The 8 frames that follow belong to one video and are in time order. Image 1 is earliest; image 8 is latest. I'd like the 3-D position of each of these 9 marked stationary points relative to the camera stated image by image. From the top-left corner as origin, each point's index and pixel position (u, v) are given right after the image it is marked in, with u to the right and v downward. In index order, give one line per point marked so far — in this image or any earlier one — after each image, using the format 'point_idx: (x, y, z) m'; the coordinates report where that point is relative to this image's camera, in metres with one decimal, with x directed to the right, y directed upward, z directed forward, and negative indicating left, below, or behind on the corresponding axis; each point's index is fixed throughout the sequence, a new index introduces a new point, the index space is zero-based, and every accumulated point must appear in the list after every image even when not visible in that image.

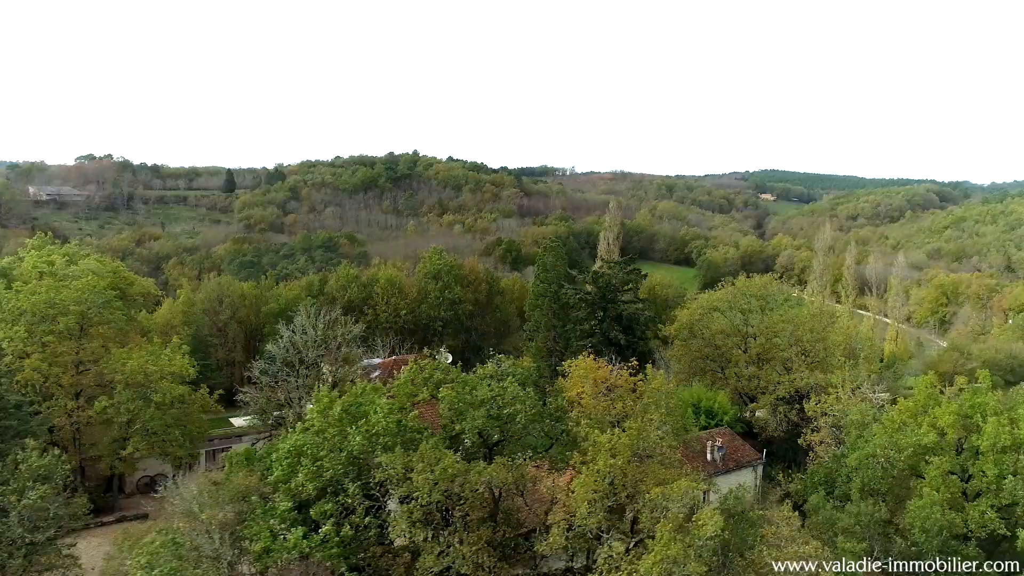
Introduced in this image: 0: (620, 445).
0: (+1.8, -2.7, +13.7) m
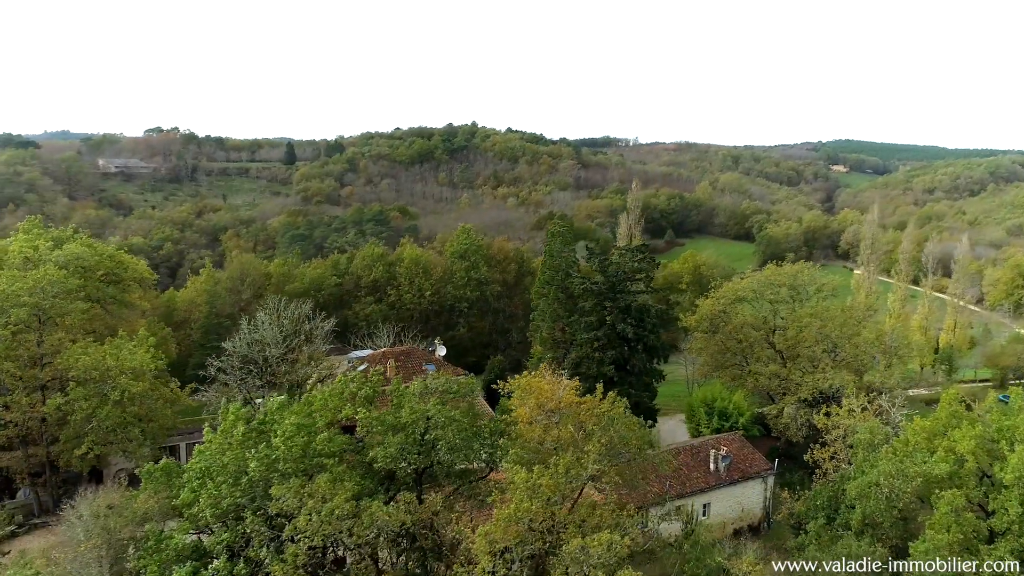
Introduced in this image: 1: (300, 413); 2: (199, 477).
0: (+0.4, -2.9, +11.8) m
1: (-3.9, -2.3, +14.2) m
2: (-5.3, -3.2, +13.4) m
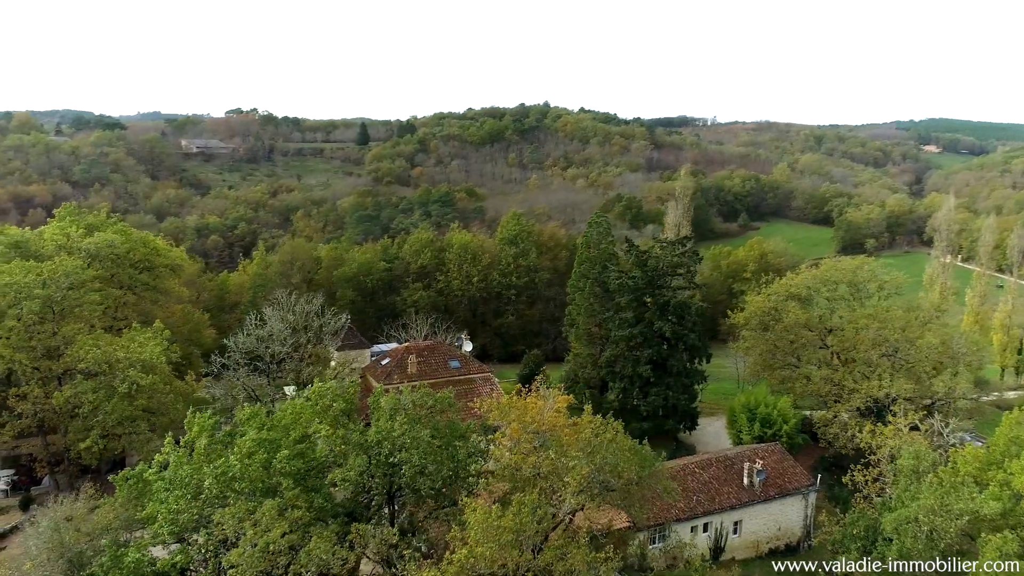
0: (-0.2, -3.1, +10.6) m
1: (-4.2, -2.4, +13.4) m
2: (-5.7, -3.3, +12.7) m
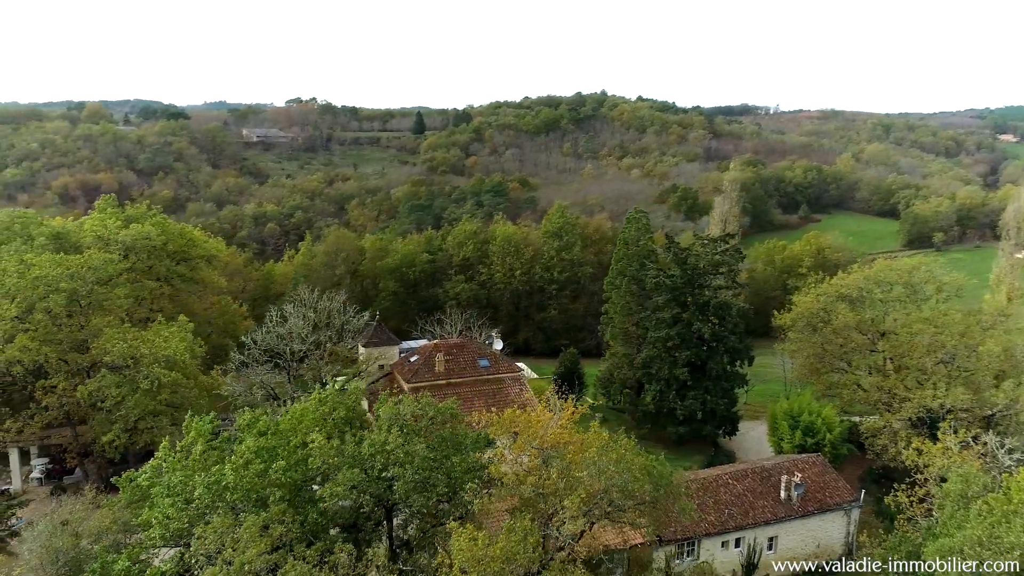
0: (-0.3, -3.3, +9.9) m
1: (-4.1, -2.4, +12.9) m
2: (-5.6, -3.3, +12.4) m
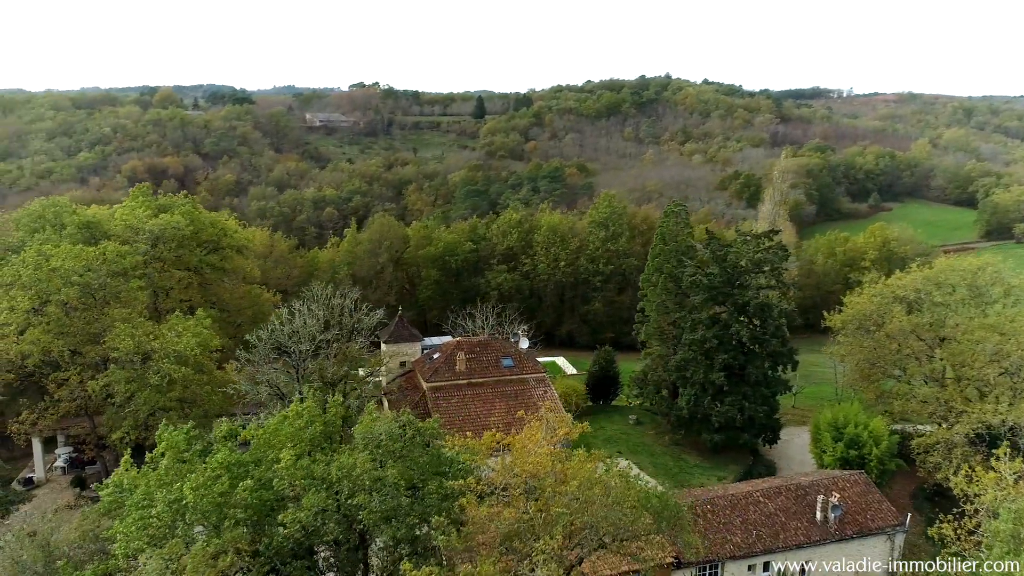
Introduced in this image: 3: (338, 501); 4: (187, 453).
0: (-0.8, -3.5, +8.9) m
1: (-4.3, -2.5, +12.2) m
2: (-5.9, -3.4, +11.8) m
3: (-2.4, -2.9, +10.7) m
4: (-5.1, -2.6, +12.4) m
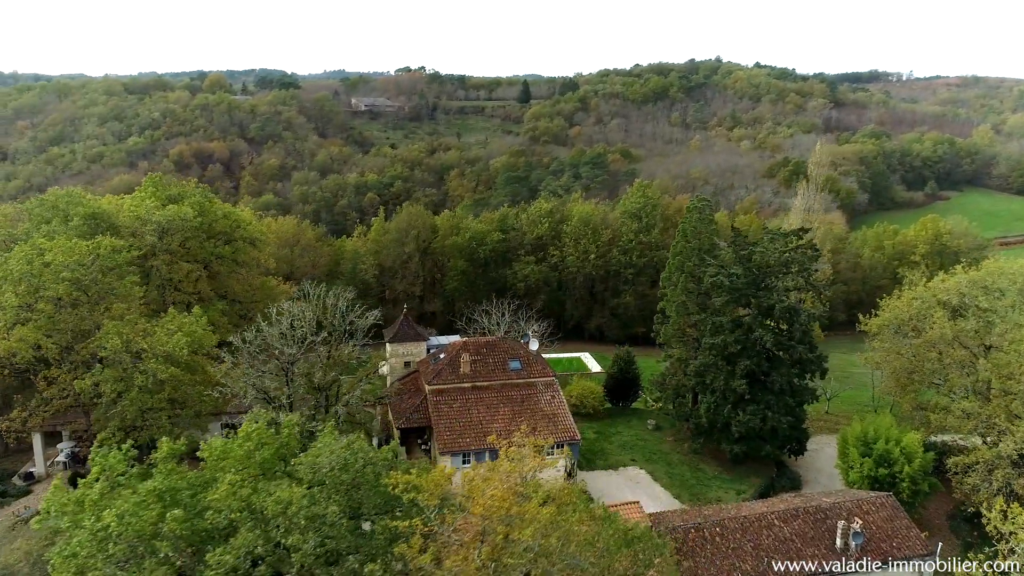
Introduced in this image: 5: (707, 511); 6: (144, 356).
0: (-1.5, -3.7, +7.9) m
1: (-4.8, -2.6, +11.3) m
2: (-6.4, -3.5, +11.0) m
3: (-3.0, -3.1, +9.7) m
4: (-5.6, -2.7, +11.5) m
5: (+4.7, -5.4, +19.2) m
6: (-9.1, -1.7, +19.7) m
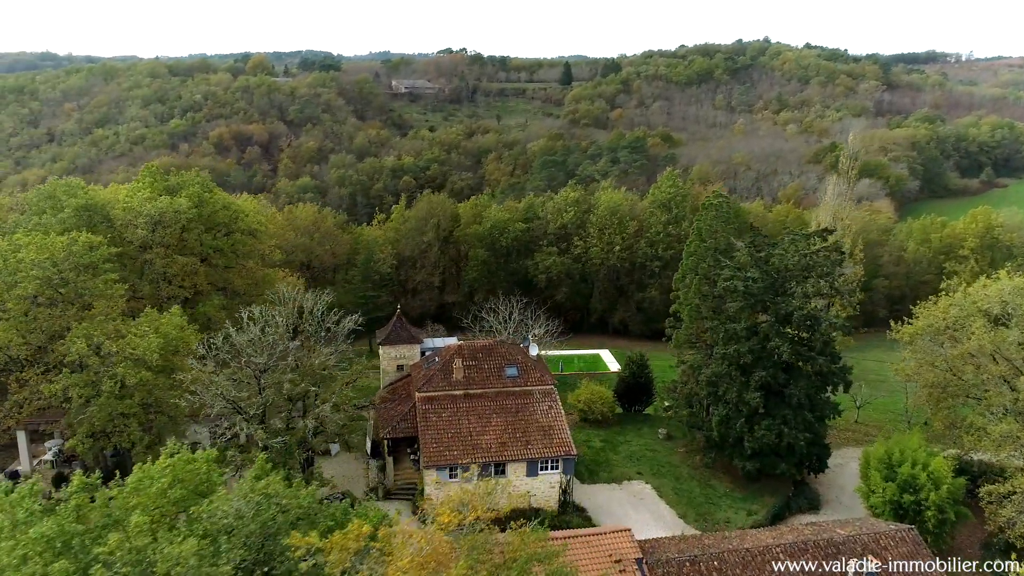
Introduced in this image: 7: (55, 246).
0: (-2.4, -4.1, +6.6) m
1: (-5.5, -2.9, +10.2) m
2: (-7.2, -3.7, +10.0) m
3: (-3.8, -3.4, +8.6) m
4: (-6.3, -2.9, +10.5) m
5: (+4.3, -5.6, +17.7) m
6: (-9.4, -1.7, +18.8) m
7: (-11.5, +1.0, +20.0) m
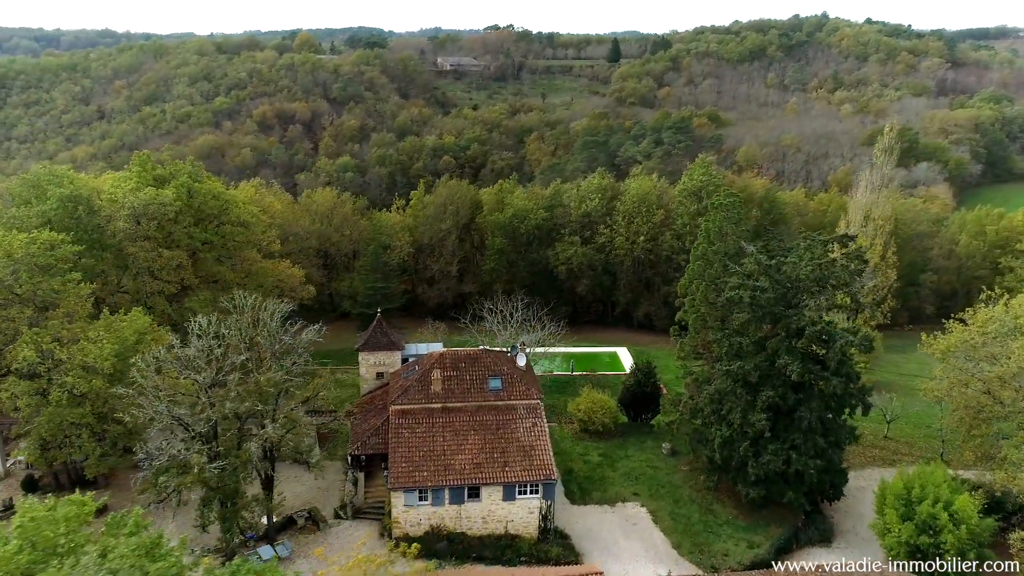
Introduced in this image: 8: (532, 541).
0: (-3.8, -4.6, +5.3) m
1: (-6.7, -3.3, +9.0) m
2: (-8.4, -4.1, +9.0) m
3: (-5.1, -3.8, +7.3) m
4: (-7.5, -3.3, +9.3) m
5: (+3.6, -5.9, +15.9) m
6: (-10.0, -1.8, +17.8) m
7: (-12.0, +1.0, +19.0) m
8: (+0.5, -6.0, +18.9) m
